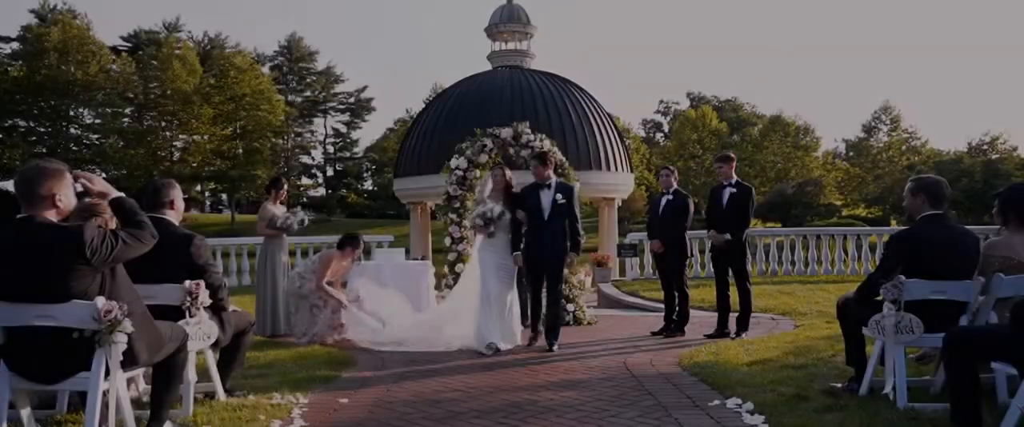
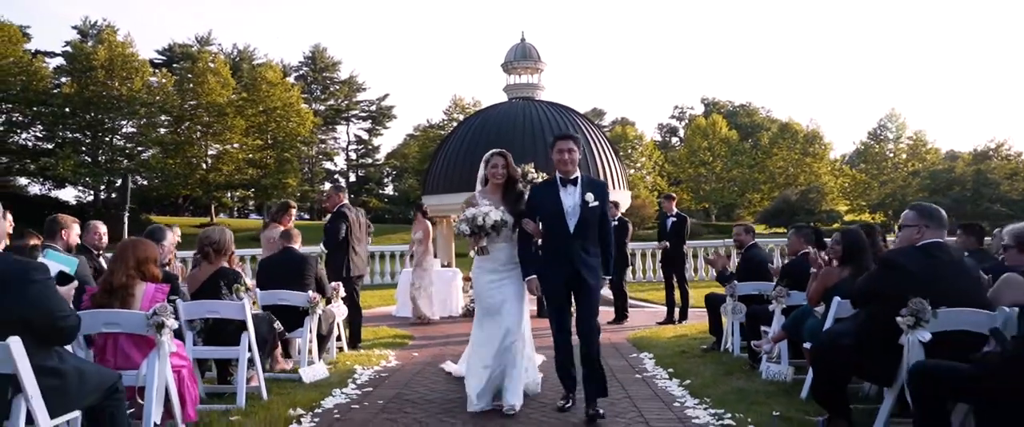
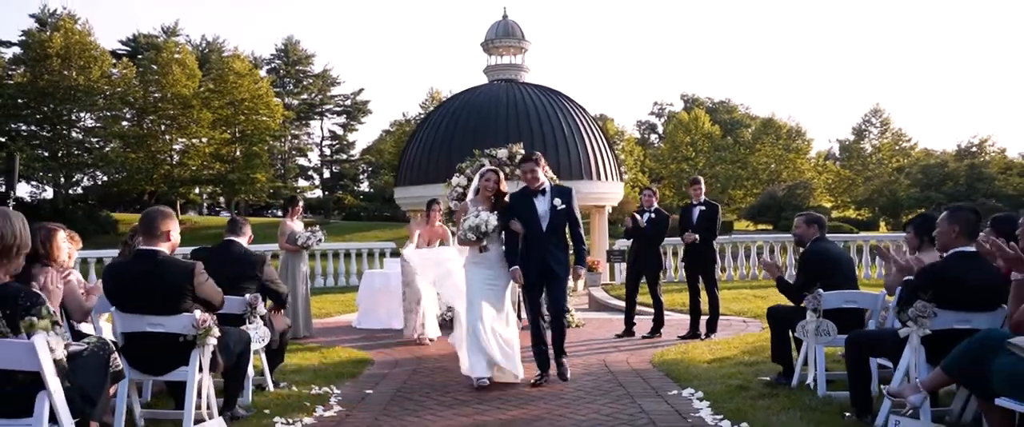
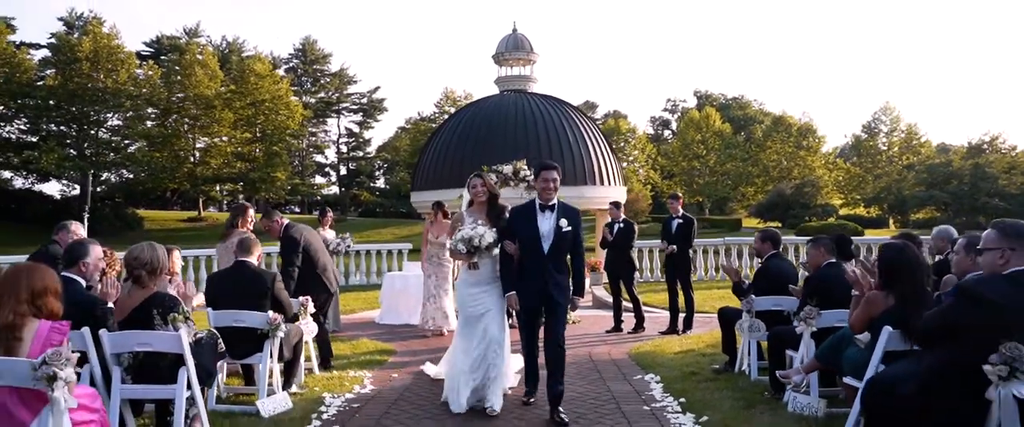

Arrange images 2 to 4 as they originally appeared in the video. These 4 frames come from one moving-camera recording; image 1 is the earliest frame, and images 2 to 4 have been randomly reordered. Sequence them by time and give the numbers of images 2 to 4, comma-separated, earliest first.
3, 4, 2
